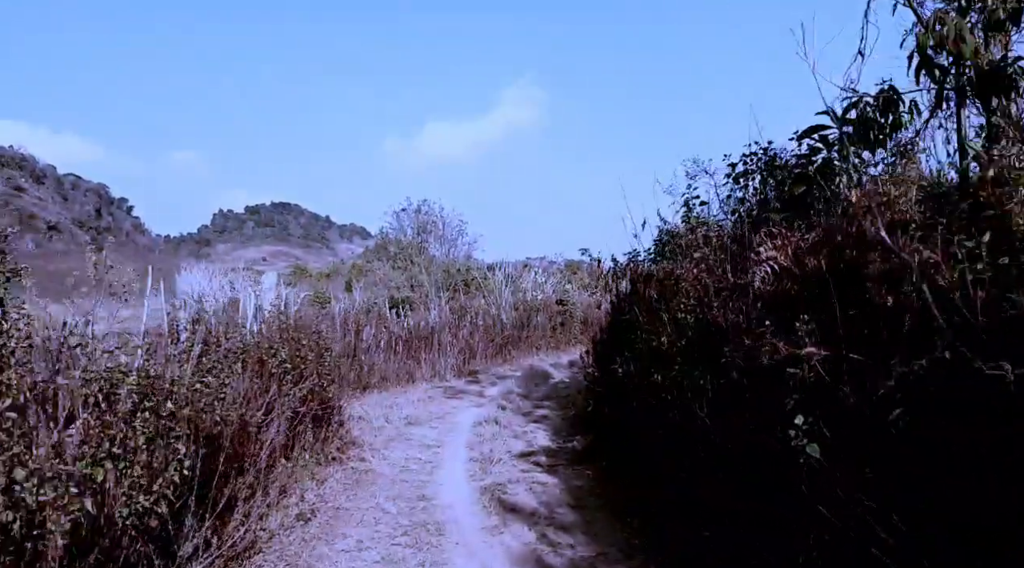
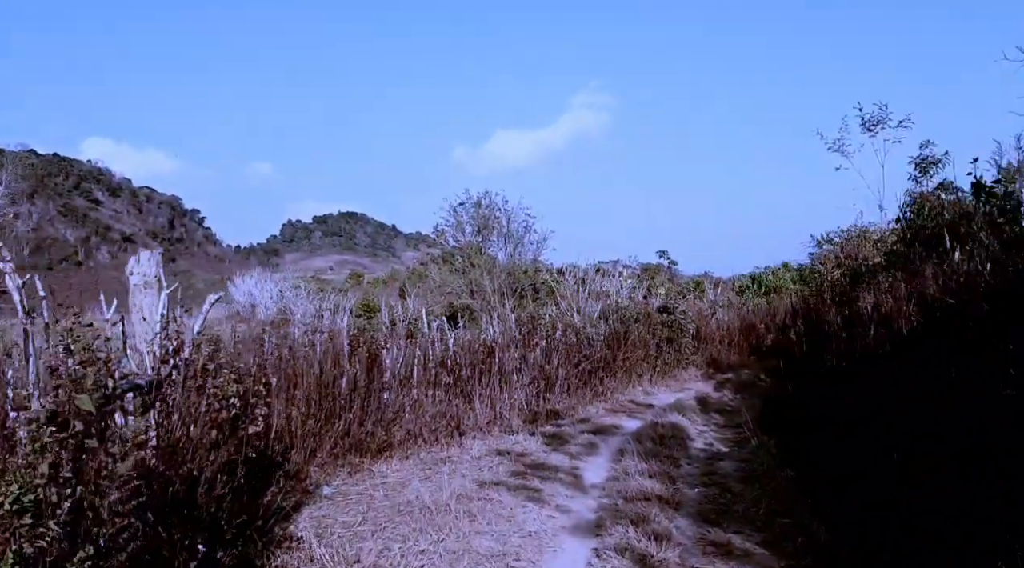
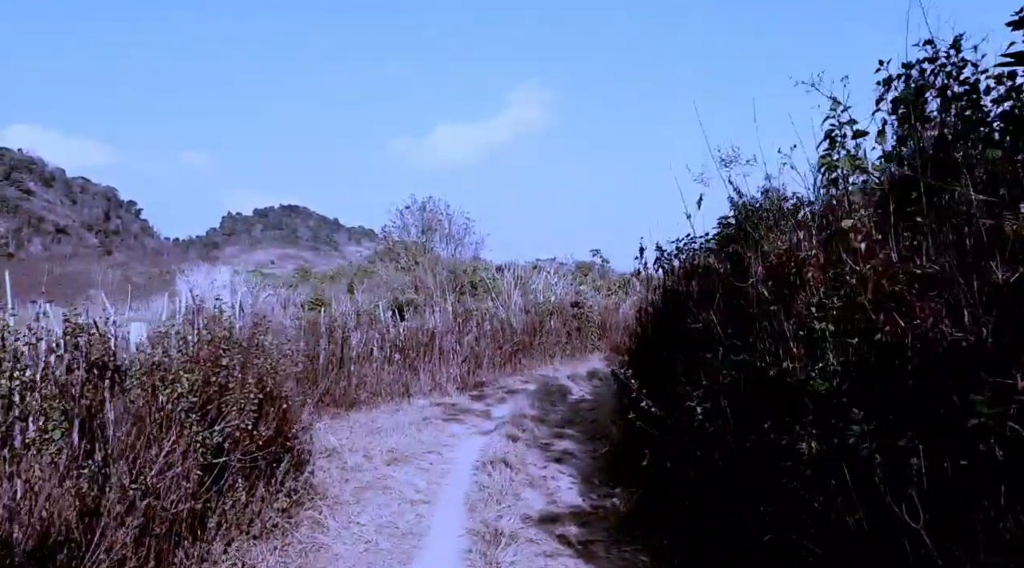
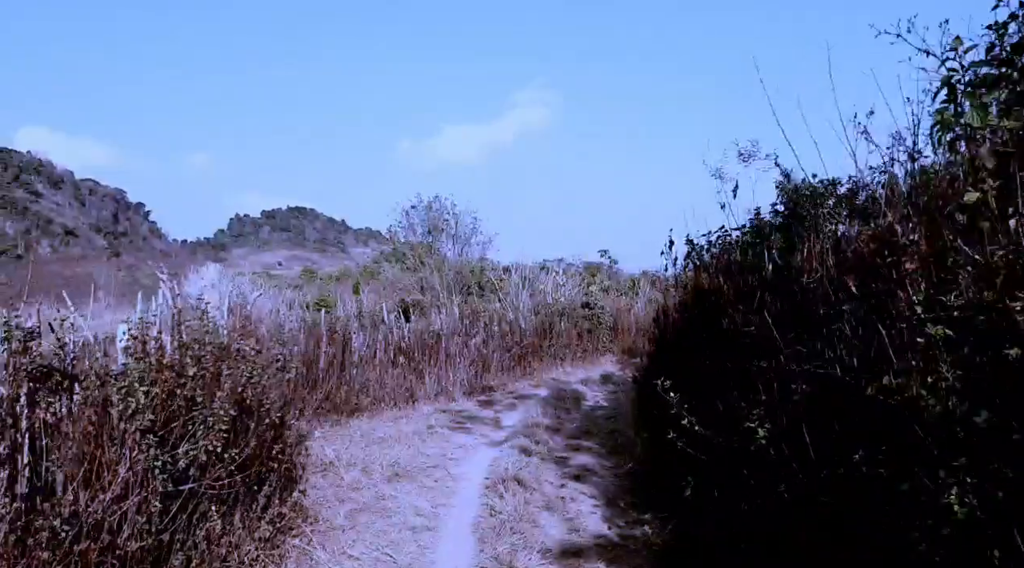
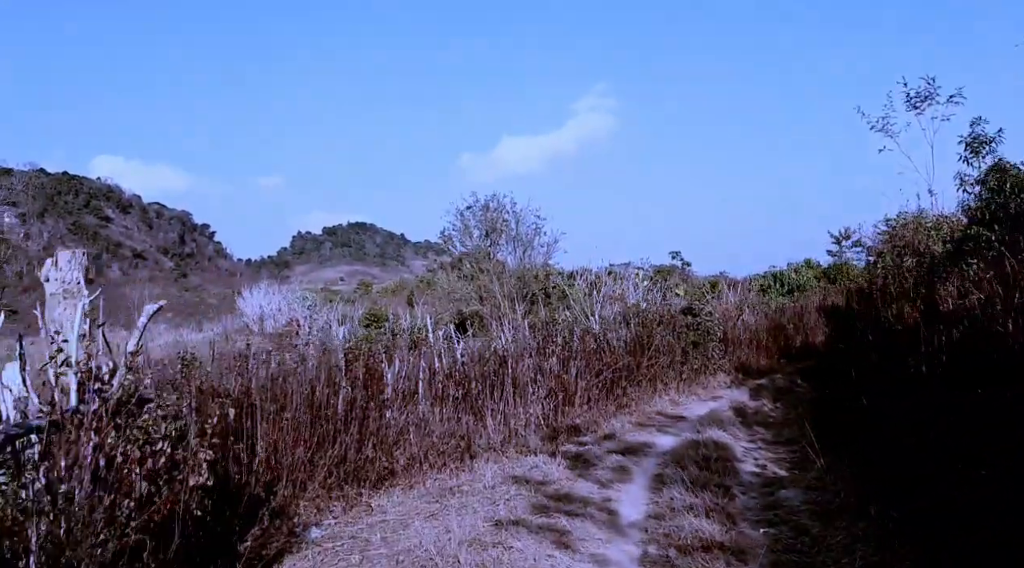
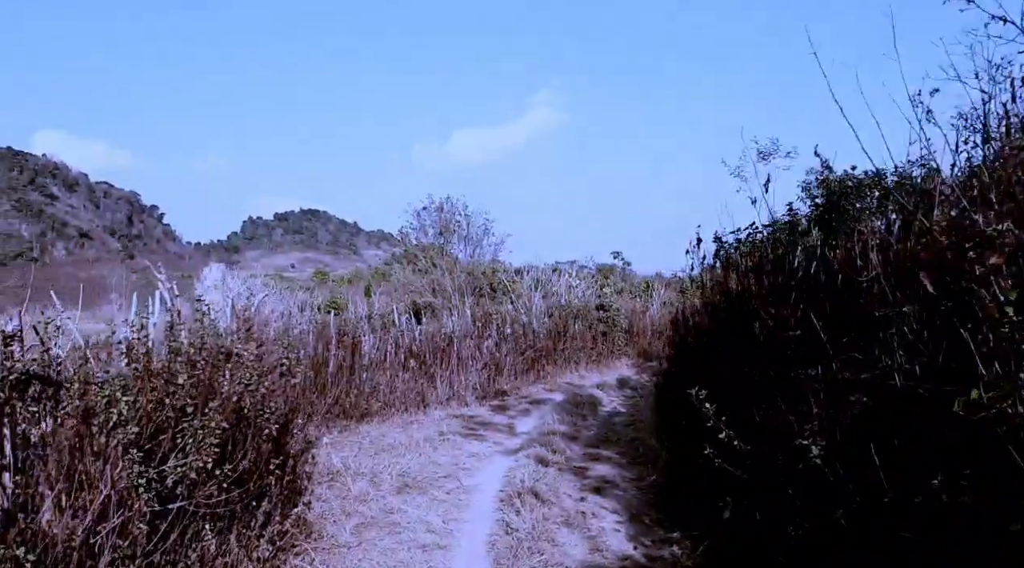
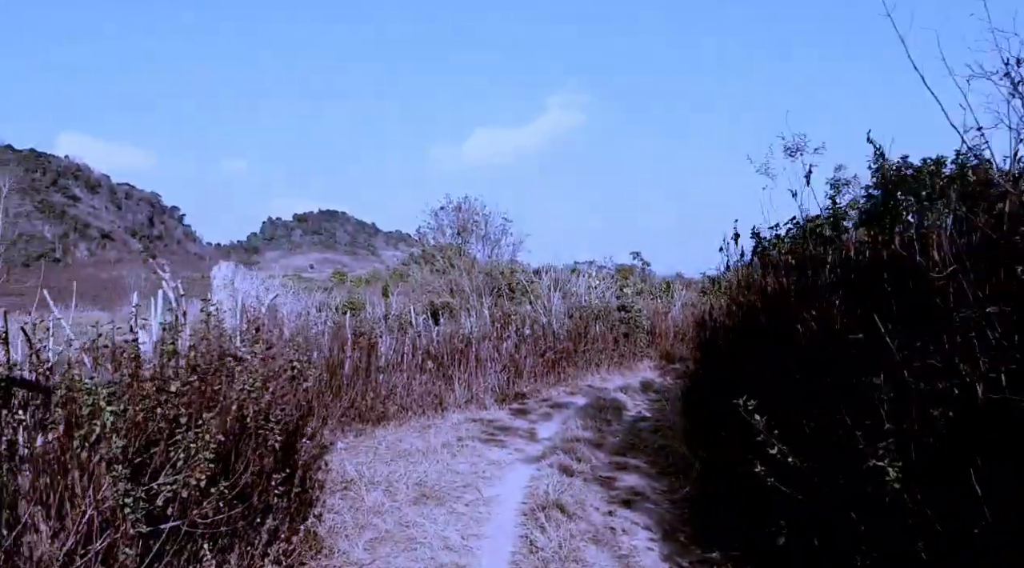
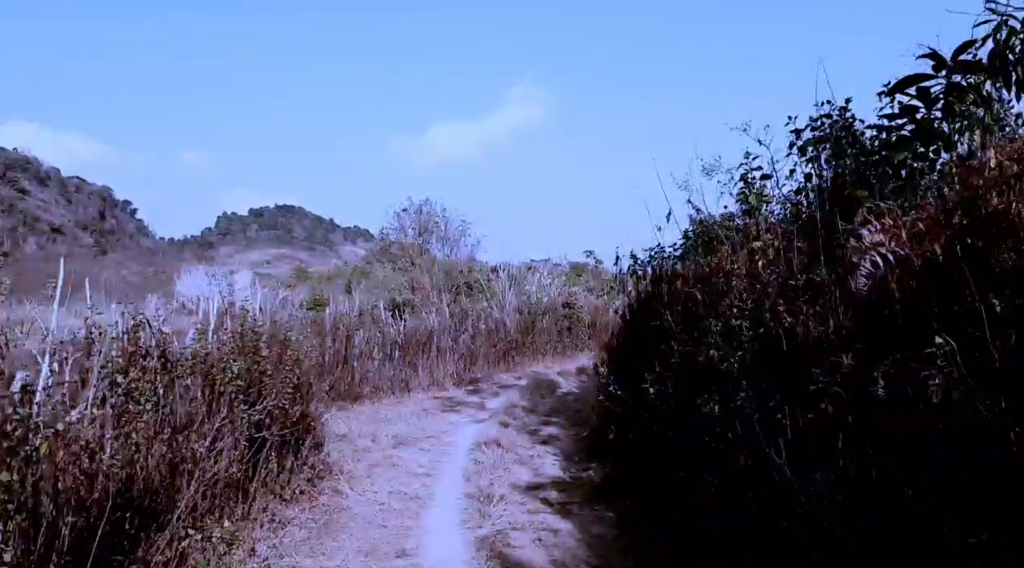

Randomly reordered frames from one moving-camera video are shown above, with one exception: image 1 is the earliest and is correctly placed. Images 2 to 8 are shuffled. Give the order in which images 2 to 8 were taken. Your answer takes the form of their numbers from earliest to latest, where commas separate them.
8, 3, 4, 6, 7, 2, 5
